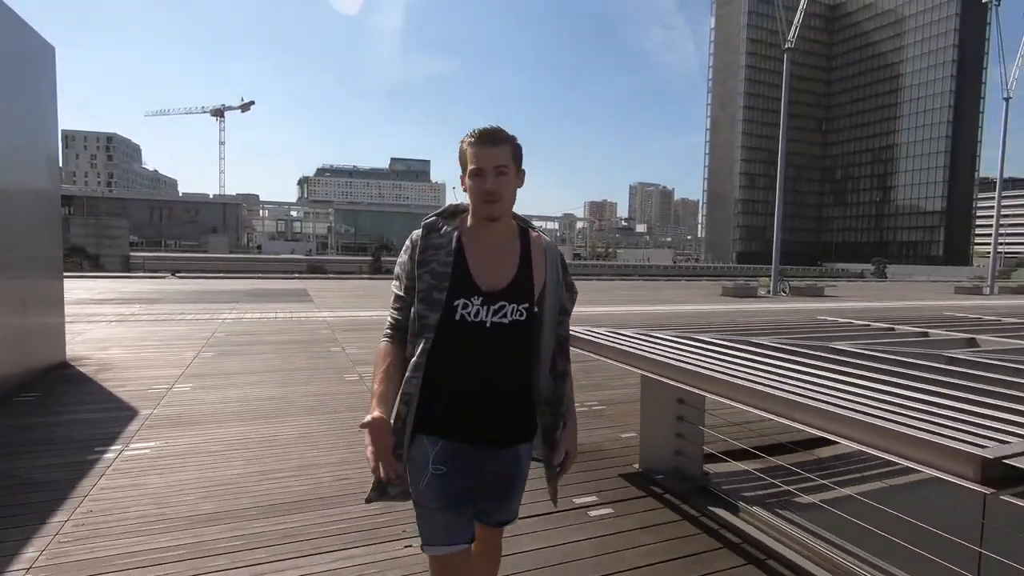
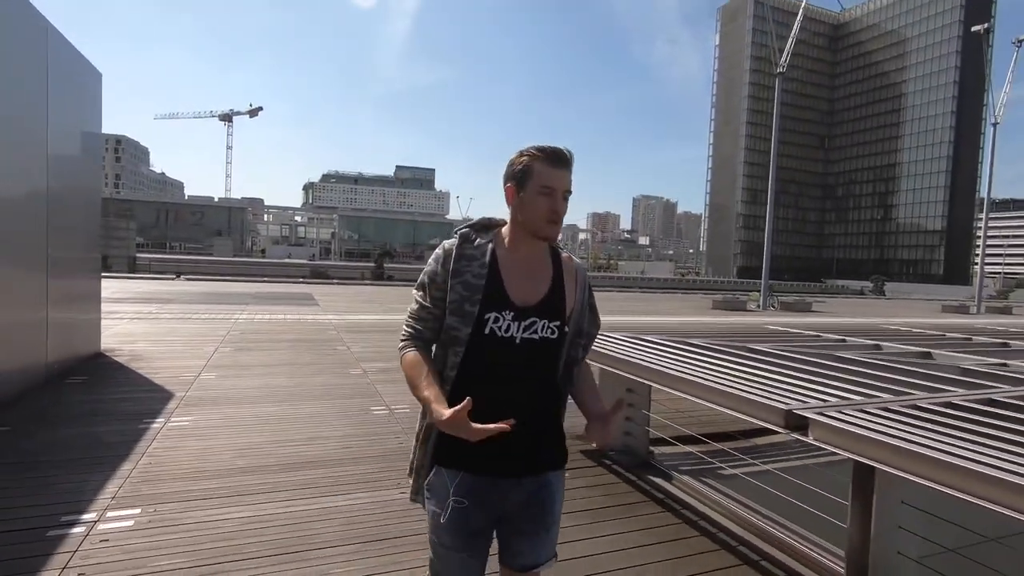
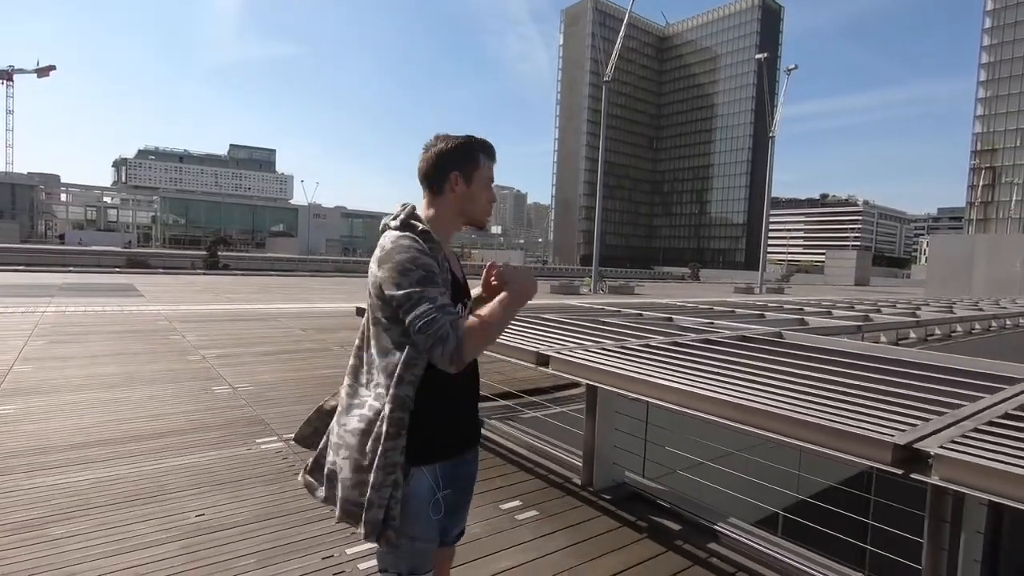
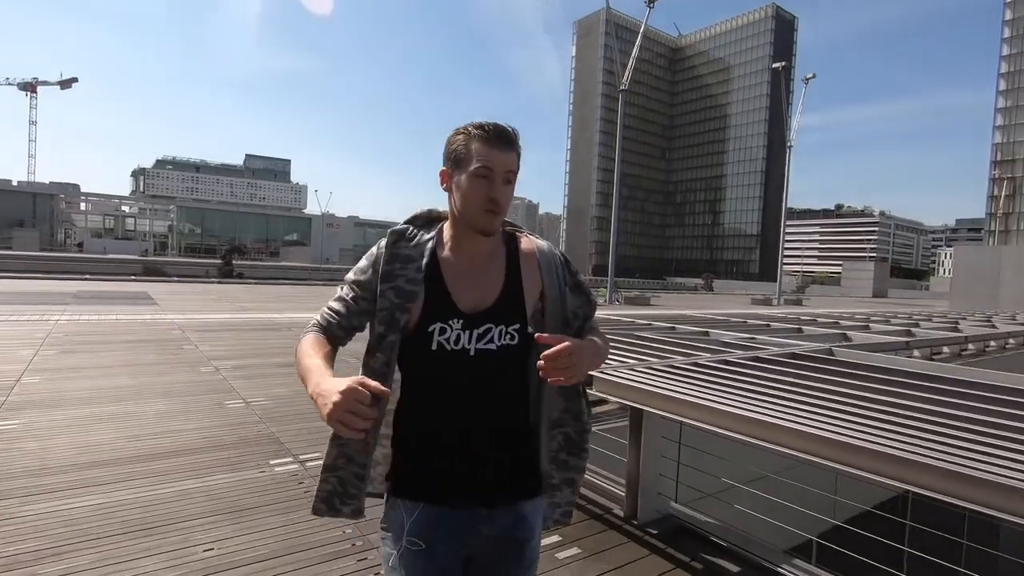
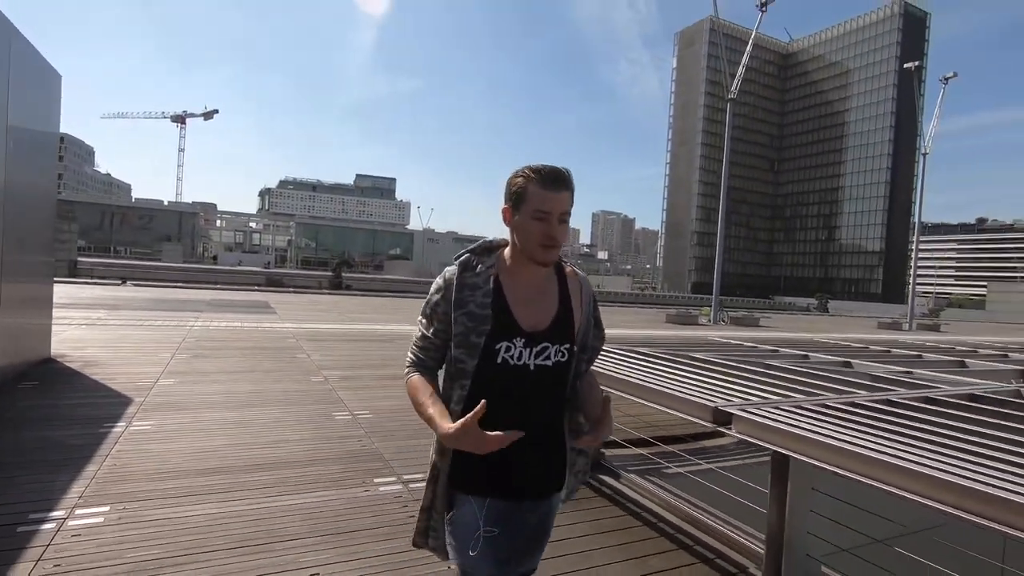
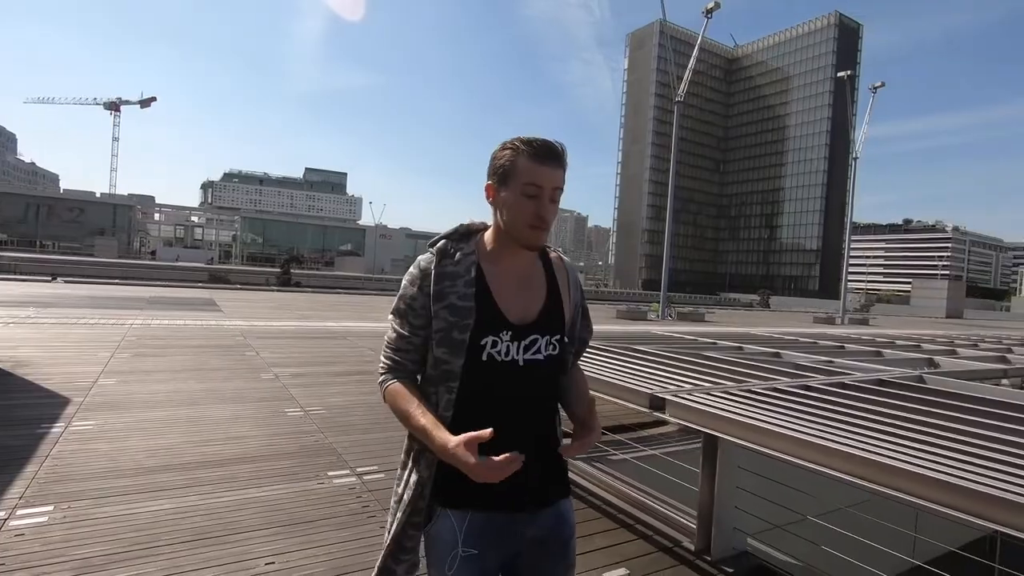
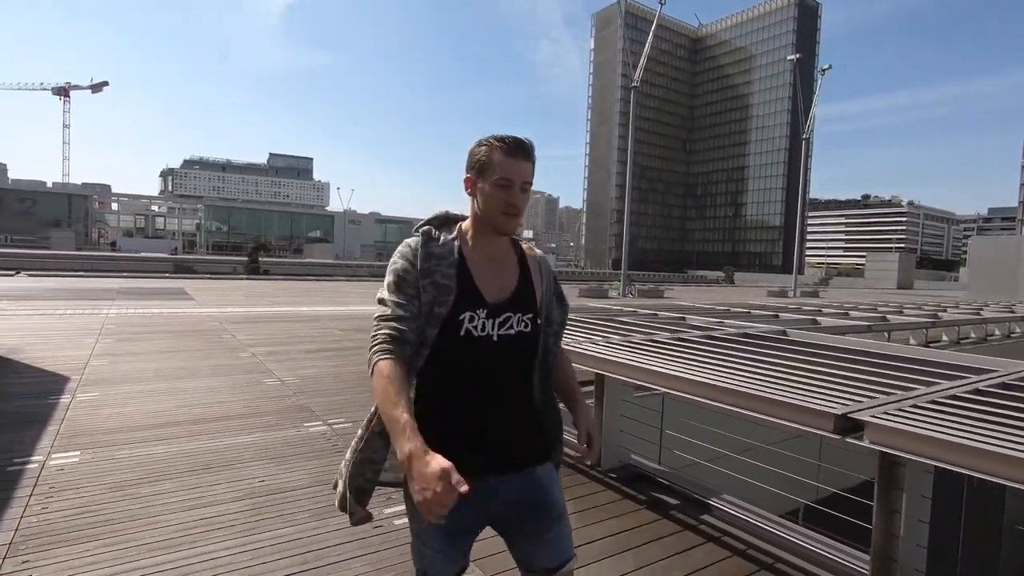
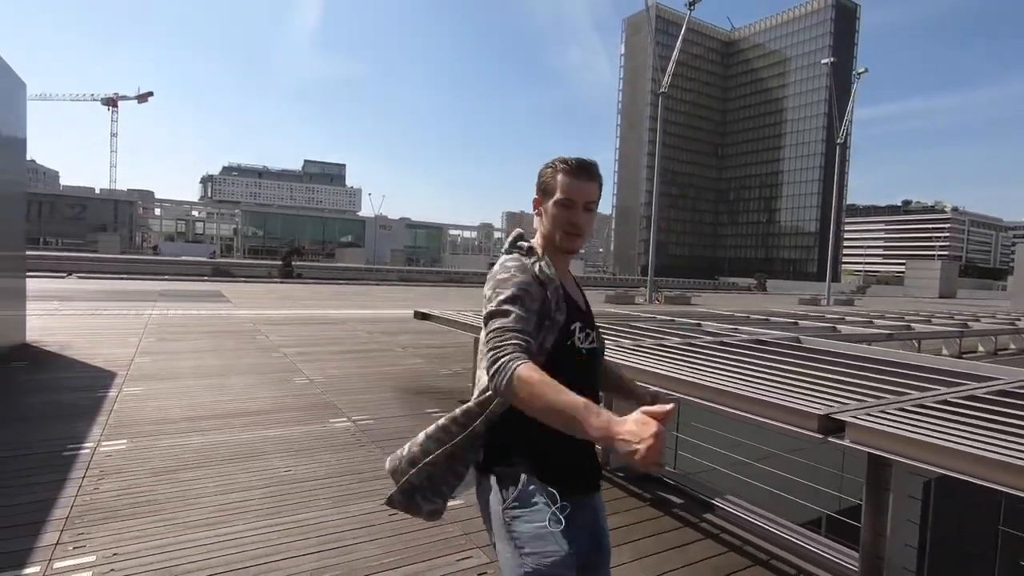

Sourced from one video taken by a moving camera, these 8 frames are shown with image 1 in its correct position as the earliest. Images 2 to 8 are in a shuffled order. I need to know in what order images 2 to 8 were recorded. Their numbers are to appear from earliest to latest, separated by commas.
2, 5, 6, 4, 3, 7, 8
